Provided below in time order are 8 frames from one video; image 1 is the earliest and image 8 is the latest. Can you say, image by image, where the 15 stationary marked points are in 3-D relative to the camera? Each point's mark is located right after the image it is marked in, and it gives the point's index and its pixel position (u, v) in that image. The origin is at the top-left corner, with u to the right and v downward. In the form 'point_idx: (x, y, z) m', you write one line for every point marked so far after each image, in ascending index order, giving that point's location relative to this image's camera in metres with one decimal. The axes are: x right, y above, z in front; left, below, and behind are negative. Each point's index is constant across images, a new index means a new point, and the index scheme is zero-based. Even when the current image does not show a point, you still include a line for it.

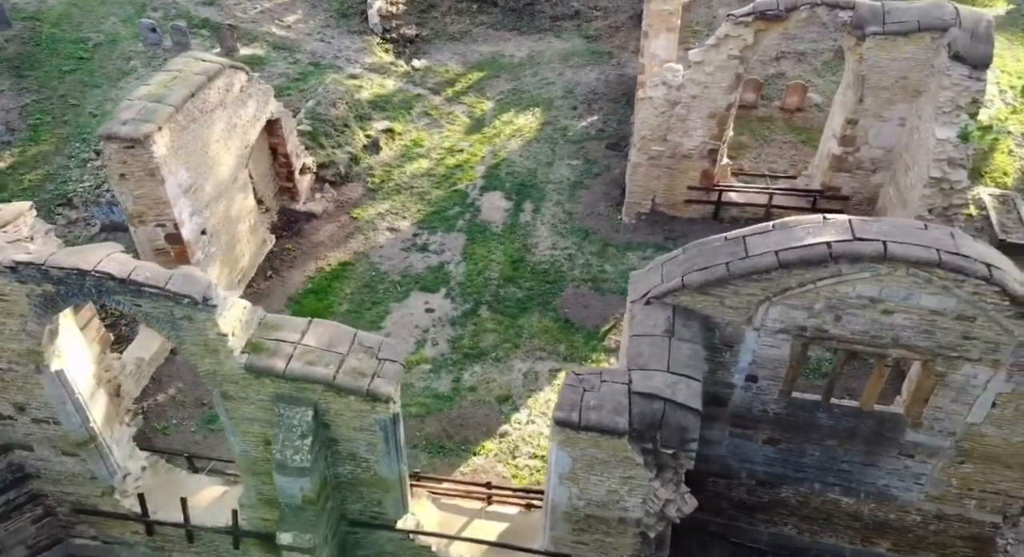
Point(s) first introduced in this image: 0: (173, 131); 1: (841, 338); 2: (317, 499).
0: (-3.4, +1.5, +8.1) m
1: (+2.5, -0.5, +6.3) m
2: (-1.5, -1.7, +6.2) m
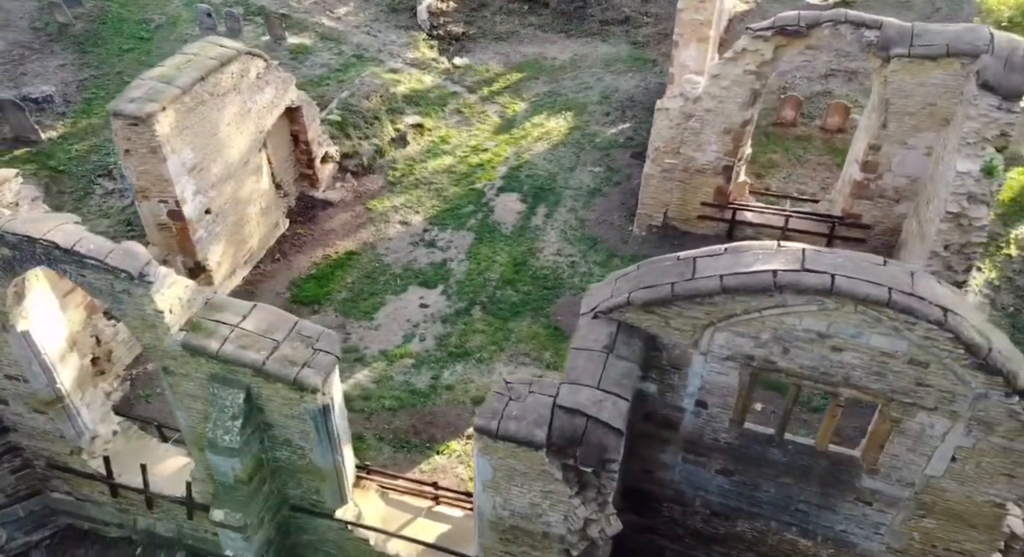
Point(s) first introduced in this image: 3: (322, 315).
0: (-3.5, +1.7, +8.5) m
1: (+2.1, -0.7, +6.0) m
2: (-2.0, -1.6, +6.3) m
3: (-2.3, -0.4, +9.8) m
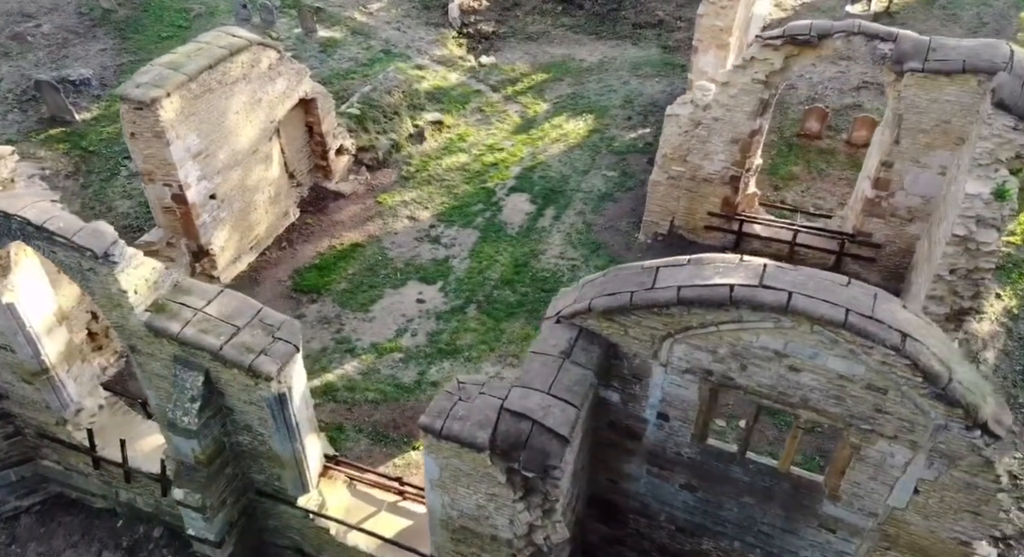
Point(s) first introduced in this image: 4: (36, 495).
0: (-3.5, +1.9, +8.7) m
1: (+1.7, -0.8, +5.9) m
2: (-2.4, -1.5, +6.4) m
3: (-2.4, -0.3, +9.9) m
4: (-5.0, -2.3, +8.5) m
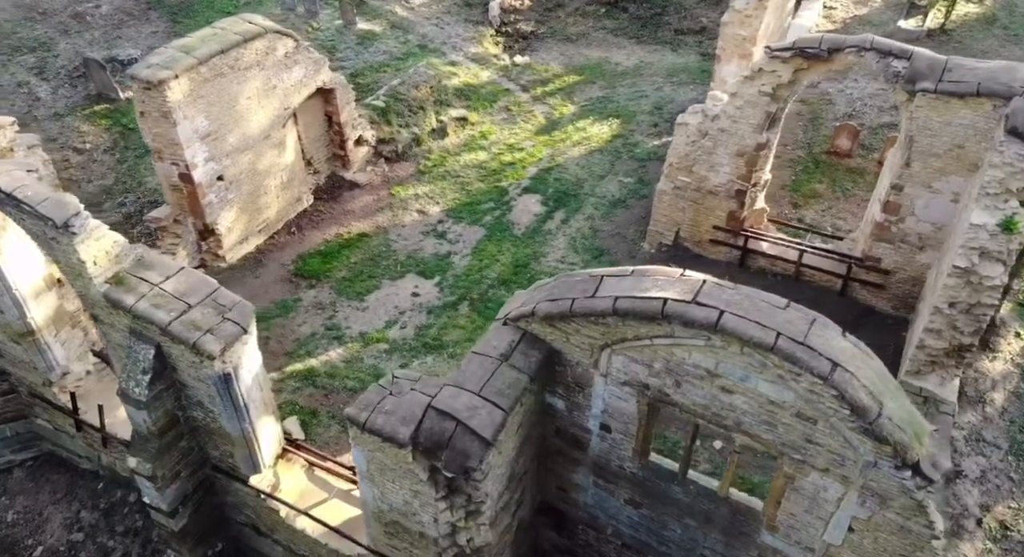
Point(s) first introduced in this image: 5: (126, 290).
0: (-3.5, +2.2, +8.9) m
1: (+1.2, -0.9, +5.7) m
2: (-2.9, -1.3, +6.6) m
3: (-2.4, -0.2, +10.1) m
4: (-5.3, -1.9, +8.9) m
5: (-3.0, -0.1, +6.2) m
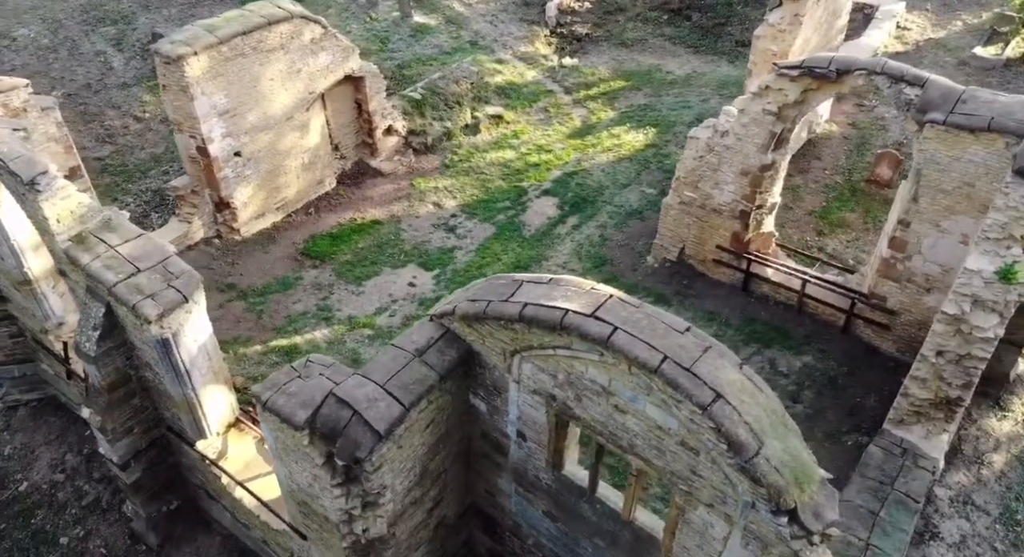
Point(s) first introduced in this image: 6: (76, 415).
0: (-3.5, +2.5, +9.3) m
1: (+0.5, -1.0, +5.6) m
2: (-3.4, -1.0, +7.0) m
3: (-2.5, +0.1, +10.3) m
4: (-5.6, -1.3, +9.5) m
5: (-3.5, +0.2, +6.5) m
6: (-5.0, -1.6, +9.4) m
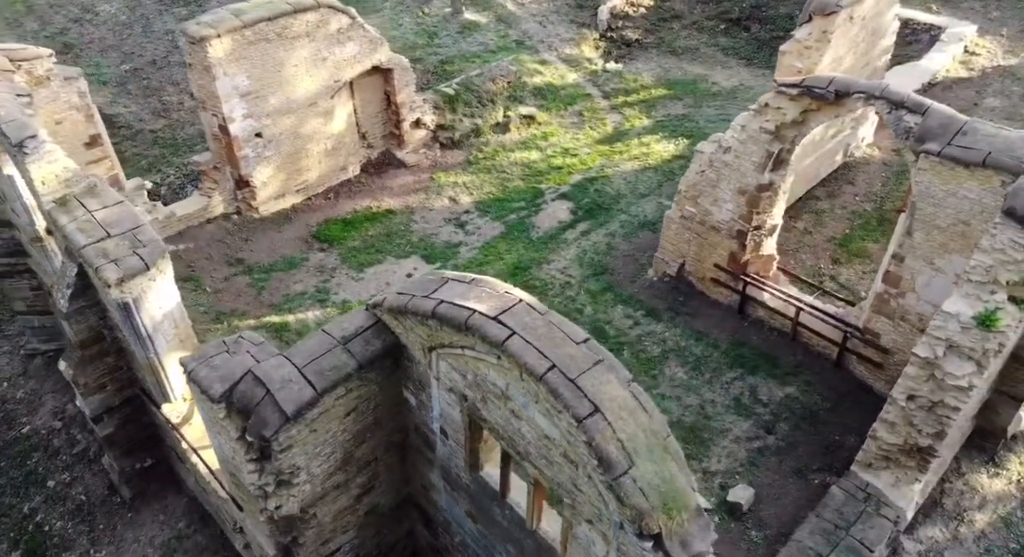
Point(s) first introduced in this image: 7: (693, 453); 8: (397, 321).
0: (-3.3, +2.8, +9.7) m
1: (-0.1, -1.0, +5.5) m
2: (-3.9, -0.6, +7.4) m
3: (-2.5, +0.3, +10.6) m
4: (-5.8, -0.8, +10.2) m
5: (-3.8, +0.6, +7.0) m
6: (-5.3, -1.1, +9.9) m
7: (+1.8, -1.7, +8.0) m
8: (-0.8, -0.3, +5.9) m
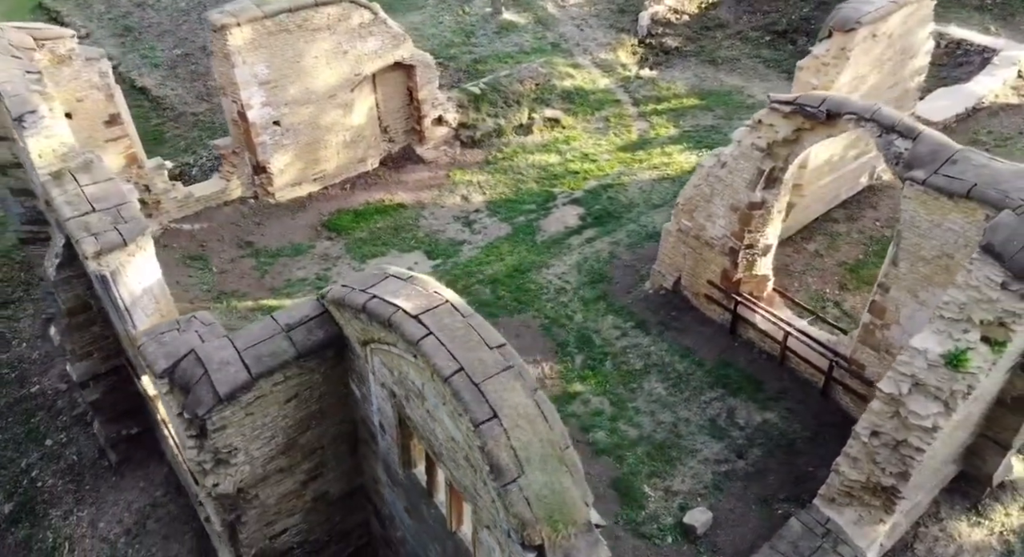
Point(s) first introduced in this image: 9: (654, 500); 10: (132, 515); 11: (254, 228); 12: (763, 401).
0: (-3.2, +3.1, +10.0) m
1: (-0.7, -1.0, +5.6) m
2: (-4.2, -0.4, +7.8) m
3: (-2.4, +0.5, +10.8) m
4: (-5.9, -0.4, +10.7) m
5: (-4.1, +0.8, +7.3) m
6: (-5.4, -0.7, +10.4) m
7: (+1.4, -1.9, +7.8) m
8: (-1.3, -0.3, +6.0) m
9: (+1.3, -2.1, +7.6) m
10: (-4.0, -2.5, +8.4) m
11: (-3.5, +0.7, +11.0) m
12: (+2.6, -1.3, +8.4) m
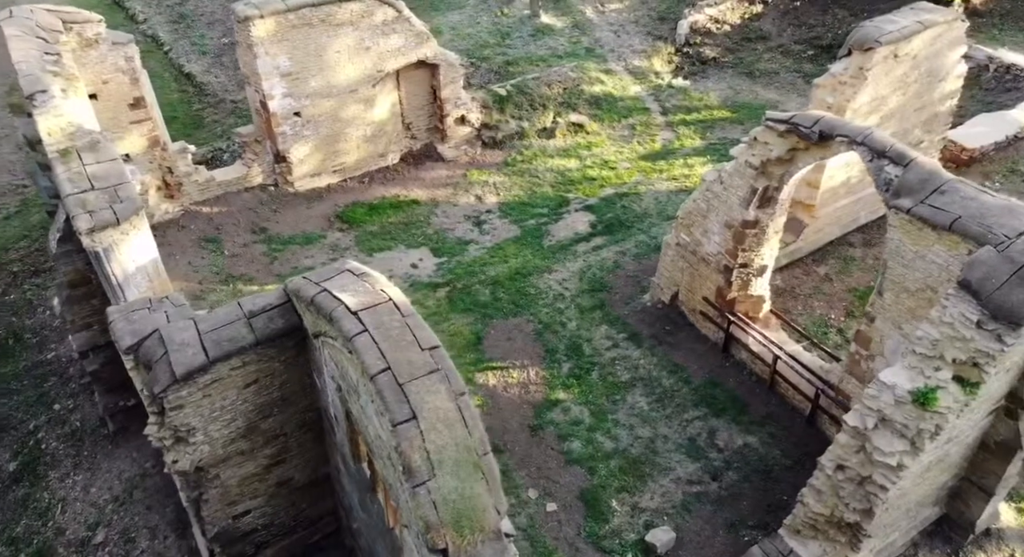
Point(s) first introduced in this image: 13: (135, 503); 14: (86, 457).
0: (-3.0, +3.2, +10.3) m
1: (-1.1, -1.0, +5.6) m
2: (-4.4, -0.1, +8.1) m
3: (-2.3, +0.6, +11.0) m
4: (-5.8, -0.1, +11.2) m
5: (-4.3, +1.1, +7.6) m
6: (-5.4, -0.4, +10.8) m
7: (+1.1, -2.0, +7.7) m
8: (-1.6, -0.2, +6.1) m
9: (+1.0, -2.2, +7.5) m
10: (-4.2, -2.2, +8.7) m
11: (-3.4, +0.9, +11.3) m
12: (+2.4, -1.5, +8.2) m
13: (-4.0, -2.4, +8.5) m
14: (-4.8, -2.0, +9.1) m
